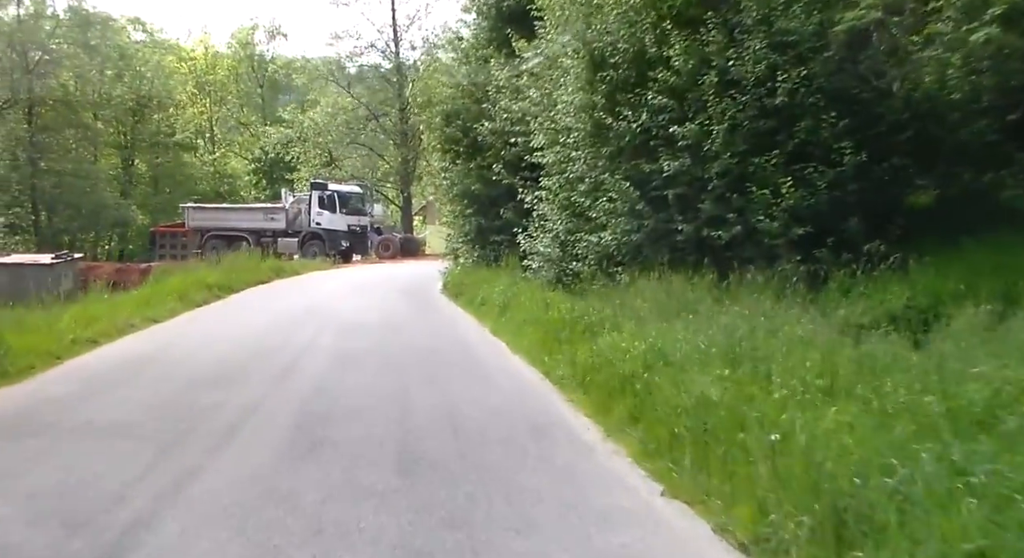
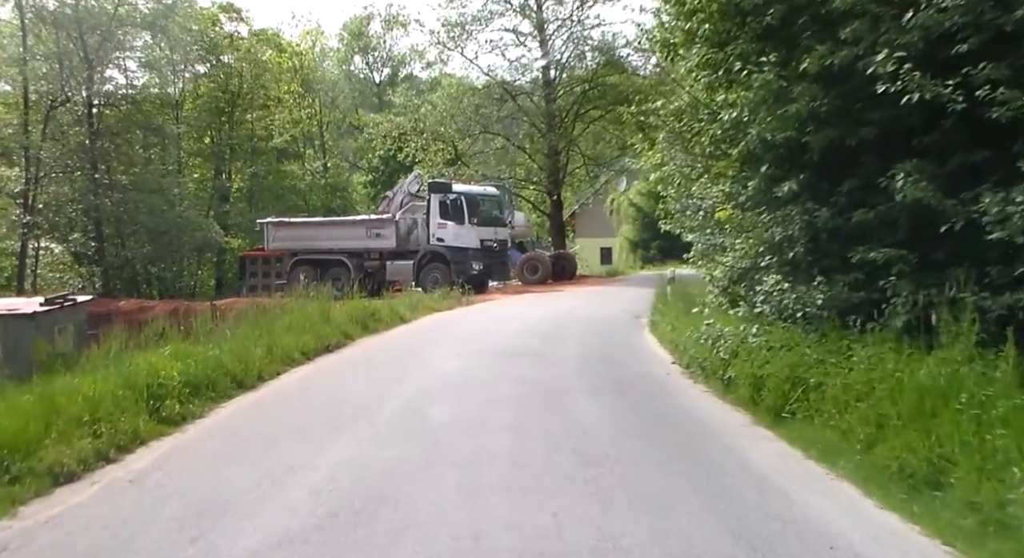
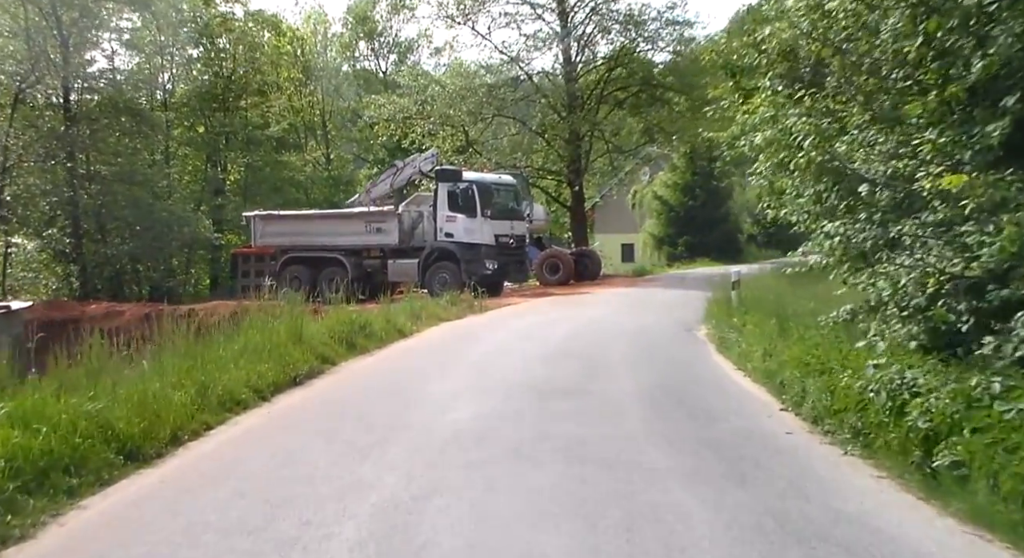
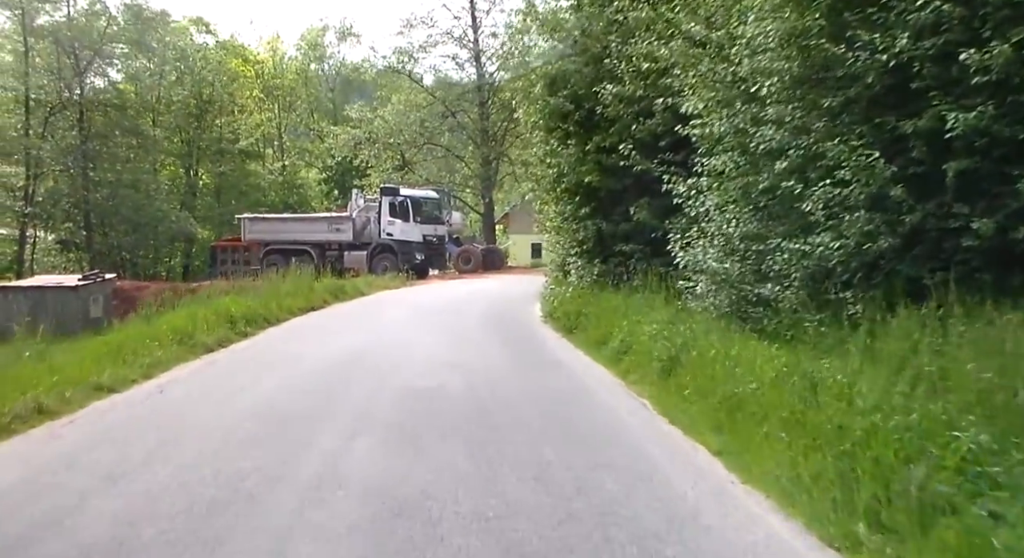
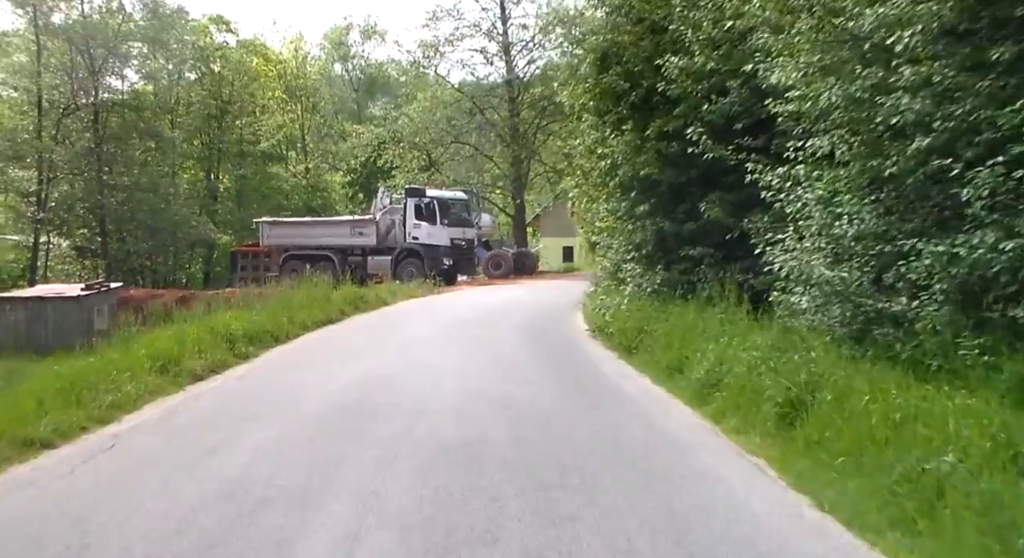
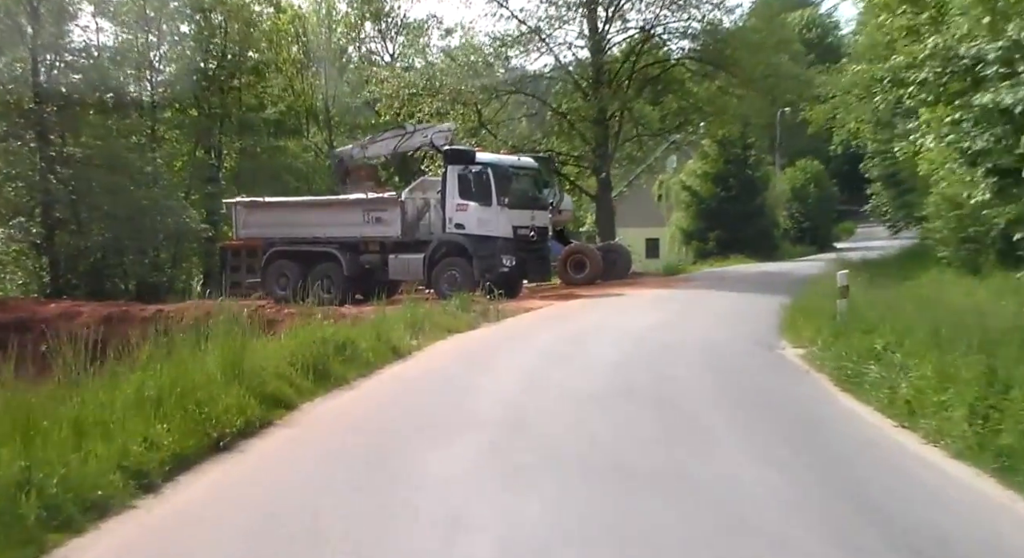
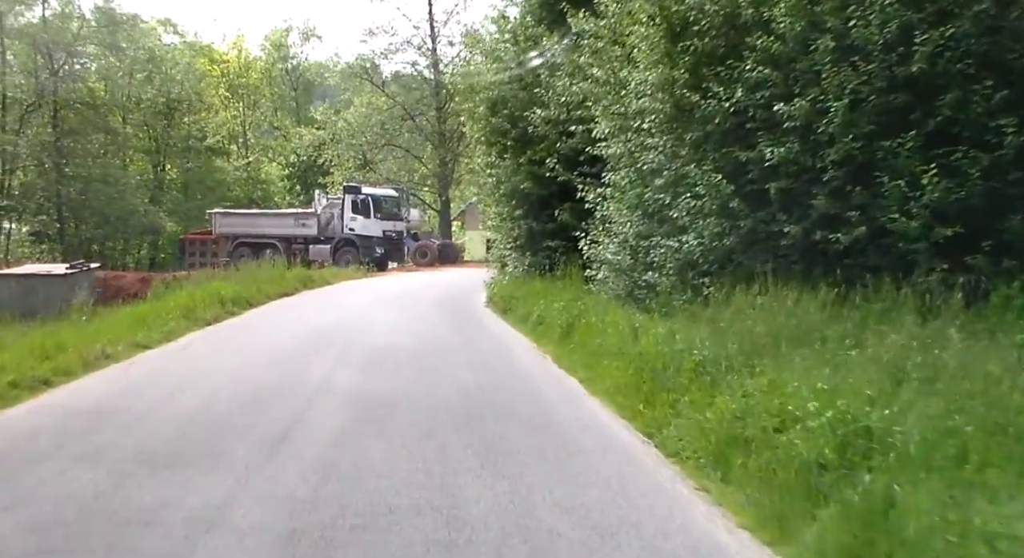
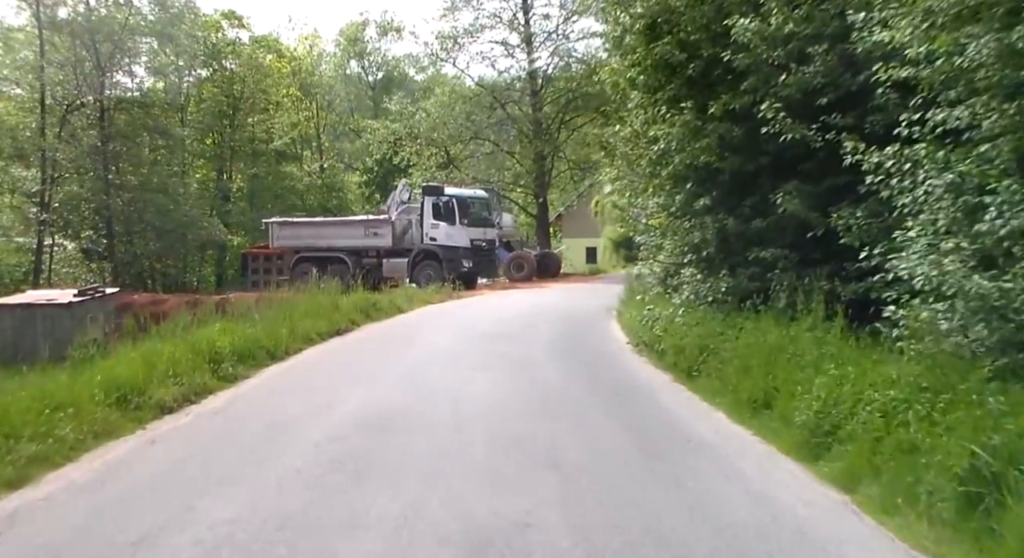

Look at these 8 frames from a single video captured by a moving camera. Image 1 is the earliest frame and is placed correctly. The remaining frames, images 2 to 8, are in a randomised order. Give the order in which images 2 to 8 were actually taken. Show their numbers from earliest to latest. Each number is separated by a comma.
7, 4, 5, 8, 2, 3, 6
